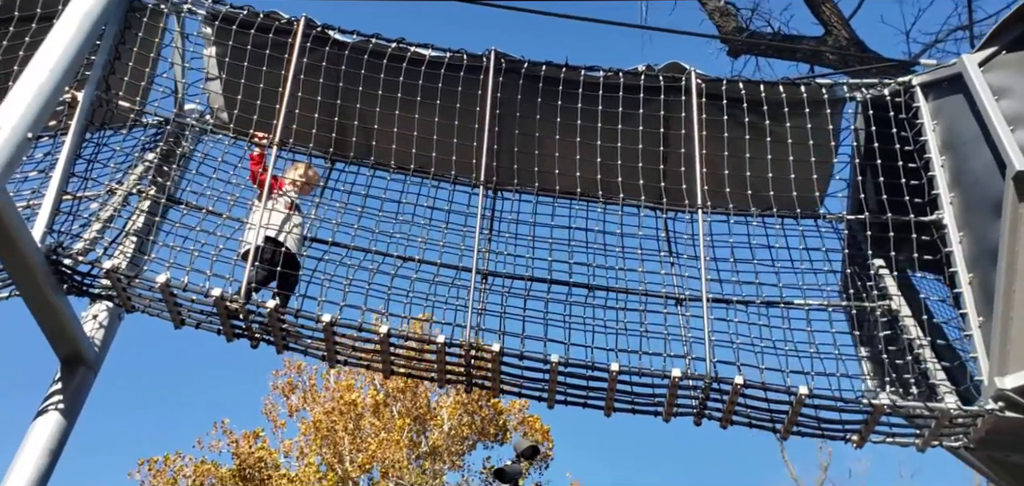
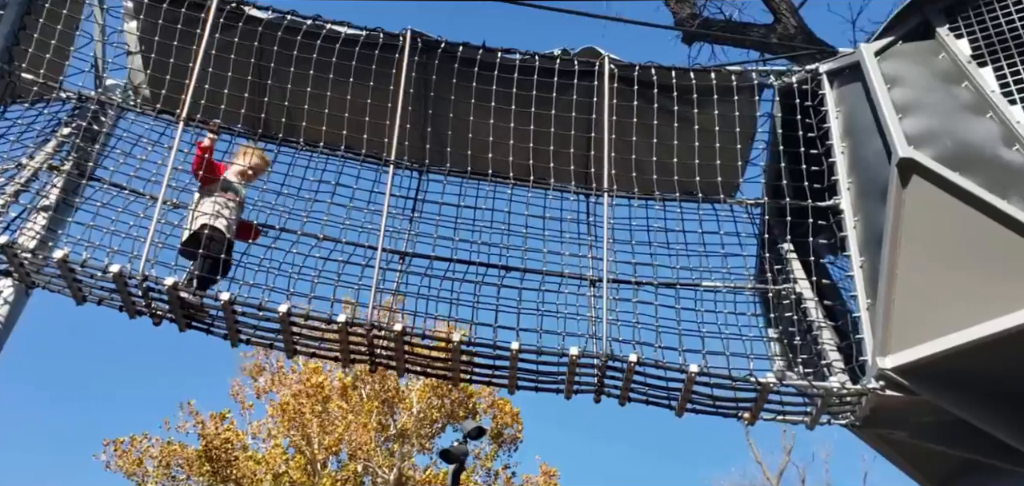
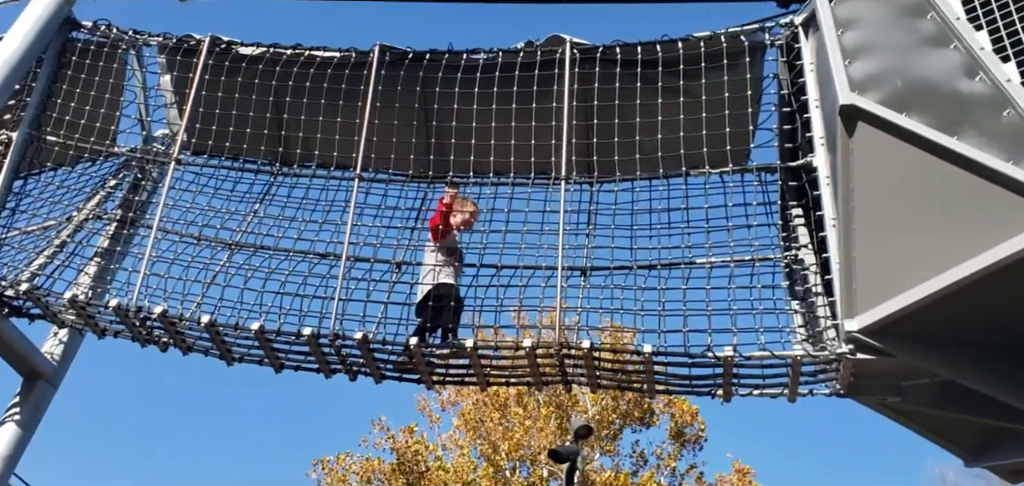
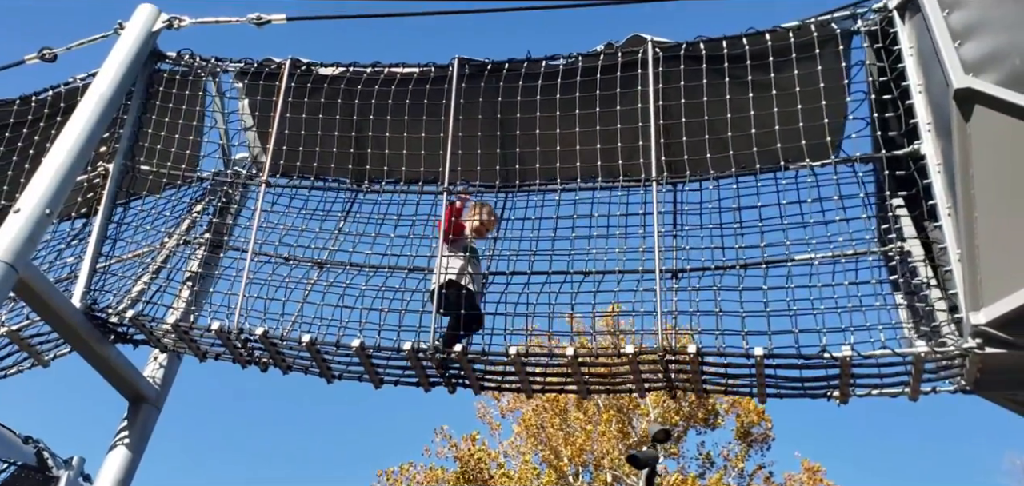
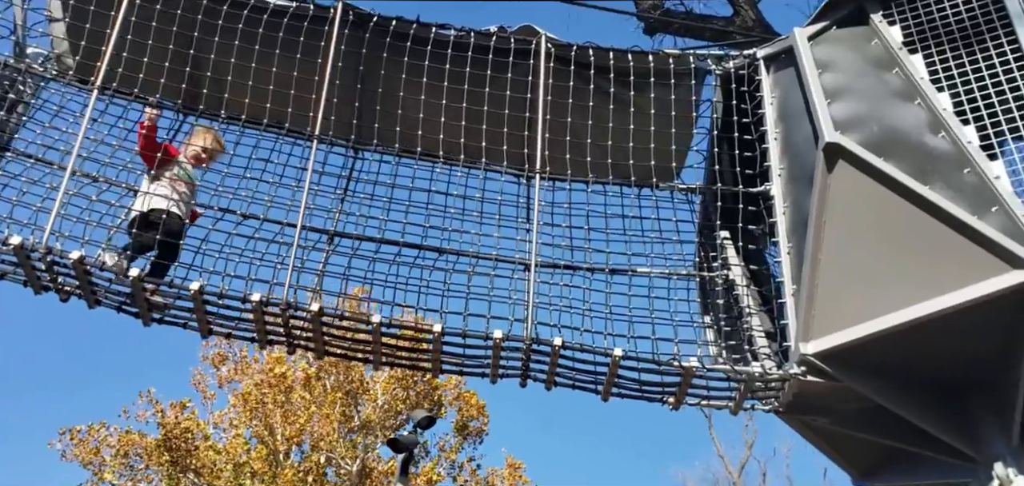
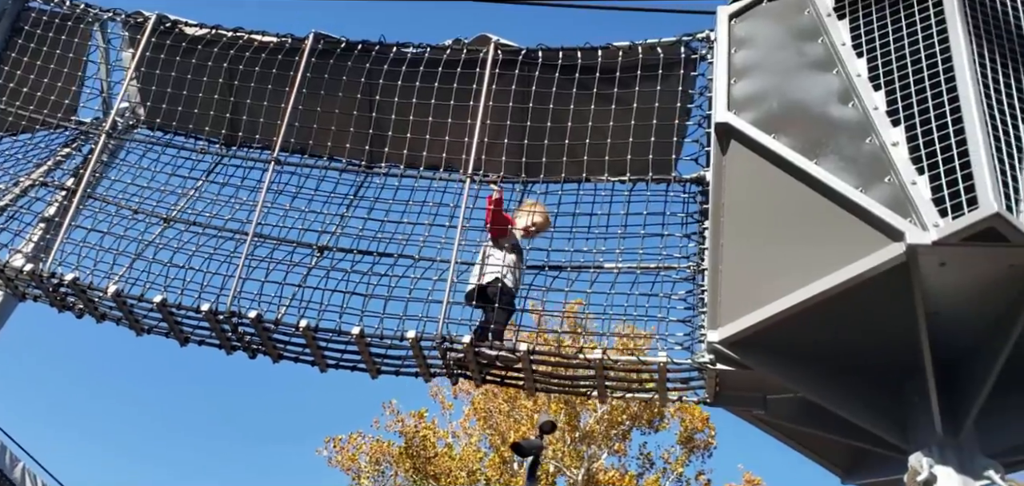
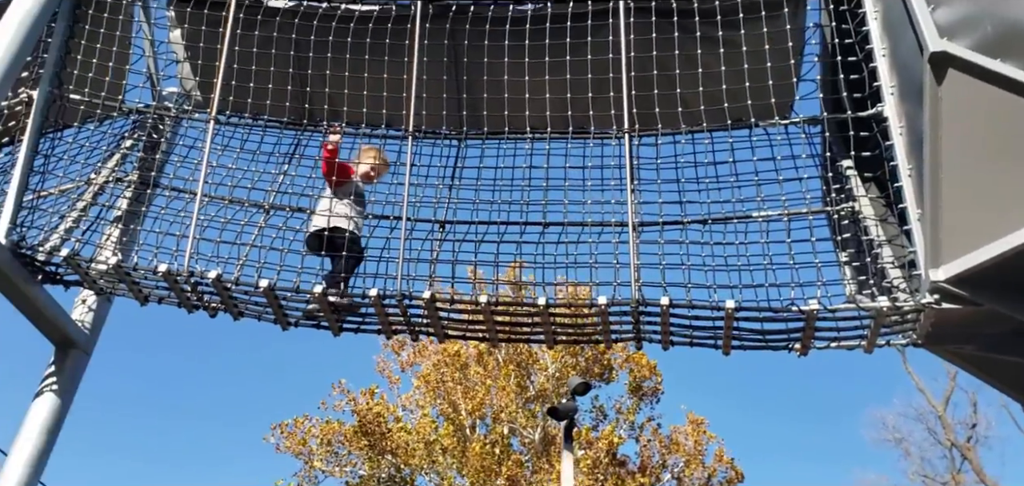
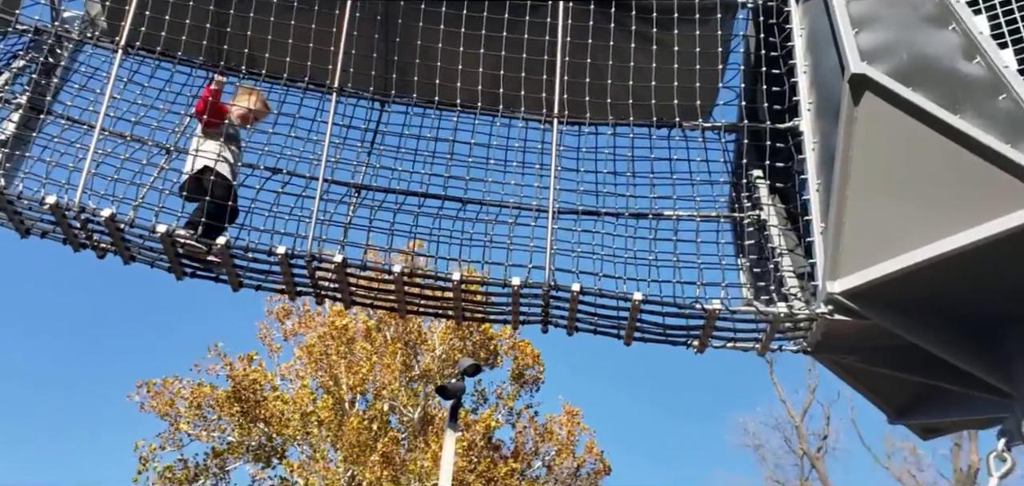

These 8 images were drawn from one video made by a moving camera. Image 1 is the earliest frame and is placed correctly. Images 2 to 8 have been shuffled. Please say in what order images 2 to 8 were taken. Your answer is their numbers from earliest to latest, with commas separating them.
2, 5, 8, 7, 4, 3, 6
